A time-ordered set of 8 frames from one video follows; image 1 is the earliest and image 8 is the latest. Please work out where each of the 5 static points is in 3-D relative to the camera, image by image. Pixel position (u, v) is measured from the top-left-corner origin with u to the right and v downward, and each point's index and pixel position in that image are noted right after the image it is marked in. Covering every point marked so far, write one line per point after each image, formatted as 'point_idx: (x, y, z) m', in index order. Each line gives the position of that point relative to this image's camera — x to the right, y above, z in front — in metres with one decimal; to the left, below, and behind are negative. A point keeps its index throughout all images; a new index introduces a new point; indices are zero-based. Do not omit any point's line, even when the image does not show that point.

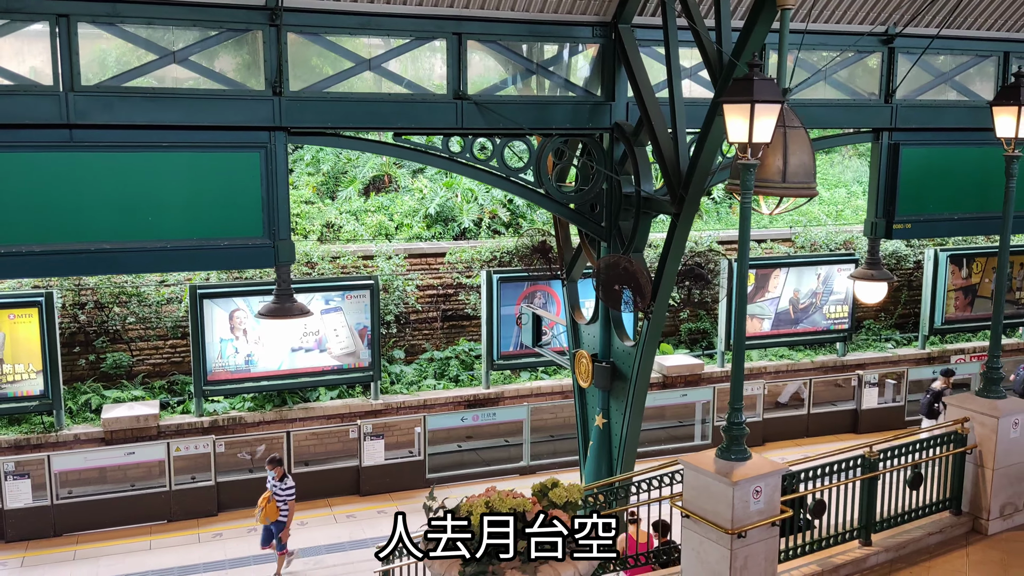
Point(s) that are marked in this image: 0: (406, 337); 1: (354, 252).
0: (-2.1, -1.0, +18.0) m
1: (-3.1, +0.7, +17.7) m
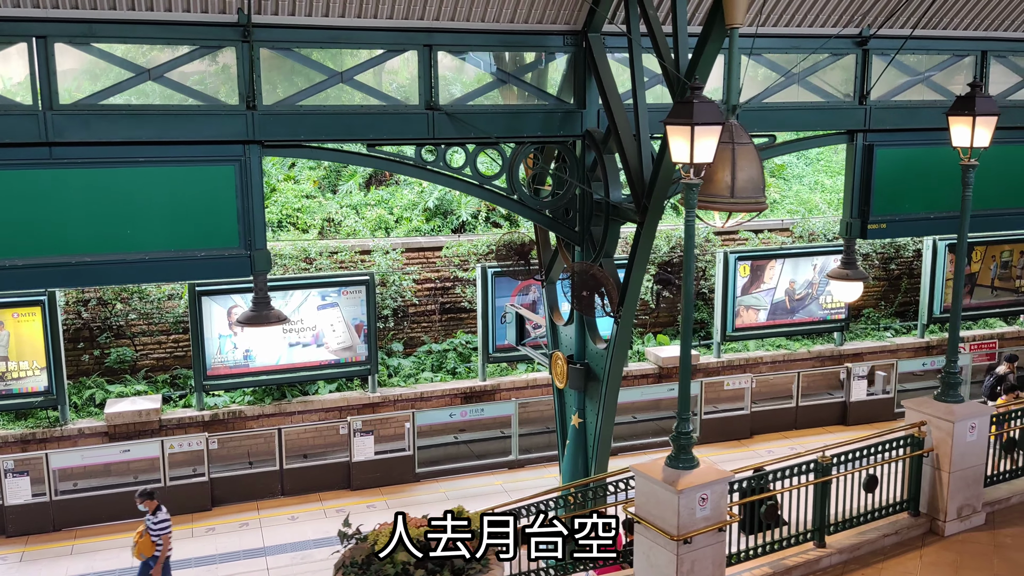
0: (-2.2, -0.9, +18.2) m
1: (-3.2, +0.8, +17.9) m
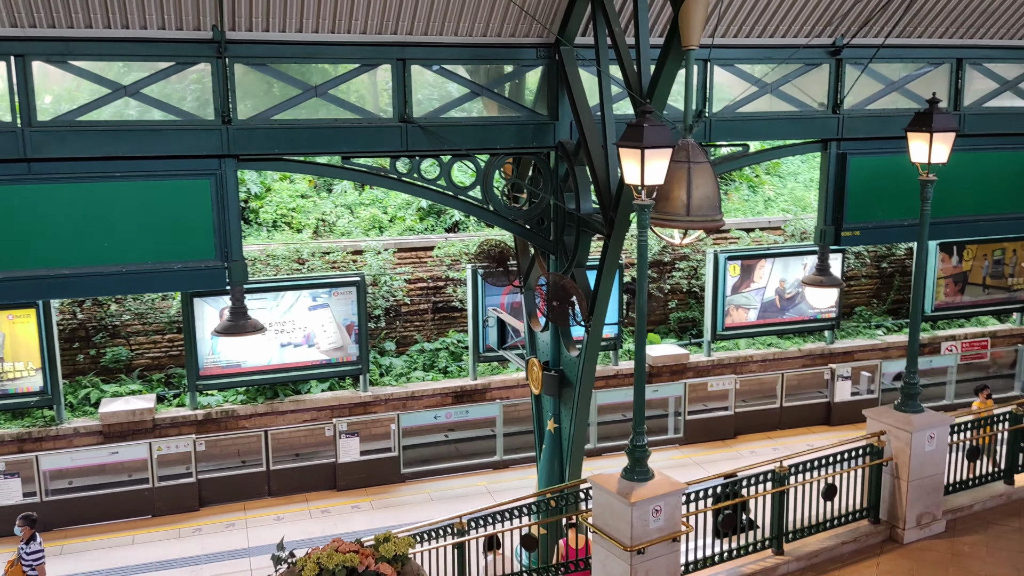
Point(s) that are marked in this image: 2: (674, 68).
0: (-2.4, -0.9, +18.4) m
1: (-3.4, +0.8, +18.1) m
2: (+1.3, +1.8, +7.3) m
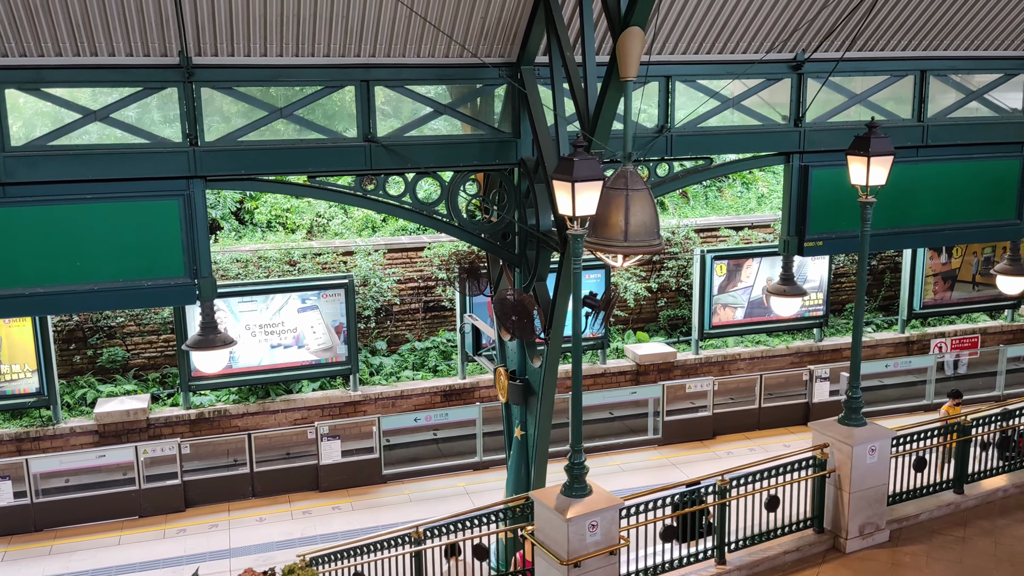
0: (-2.6, -0.9, +18.7) m
1: (-3.7, +0.8, +18.4) m
2: (+0.9, +1.6, +7.5) m
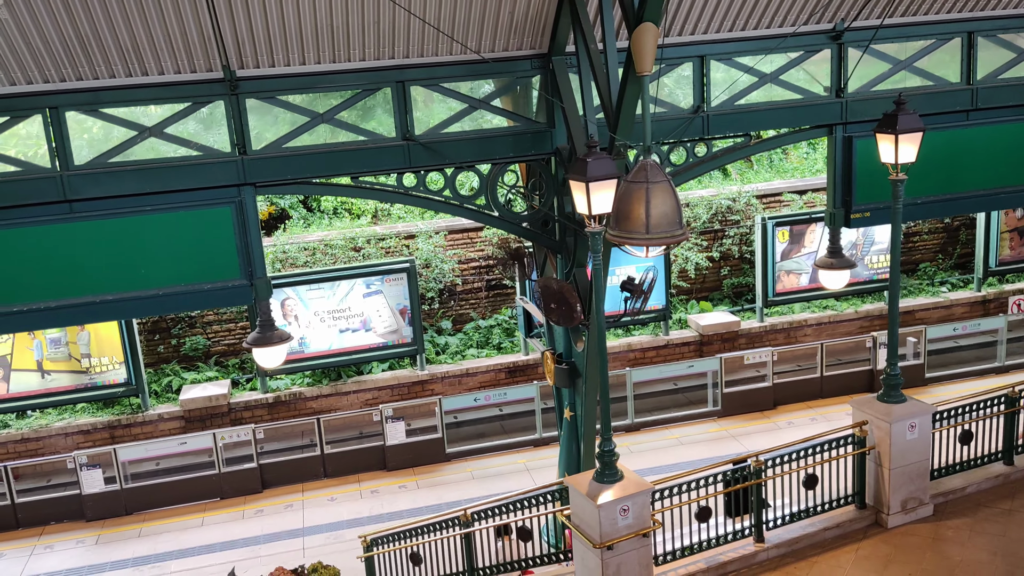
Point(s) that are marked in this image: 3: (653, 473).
0: (-1.3, -0.4, +19.2) m
1: (-2.4, +1.2, +18.9) m
2: (+1.1, +1.7, +7.6) m
3: (+2.1, -2.8, +13.3) m
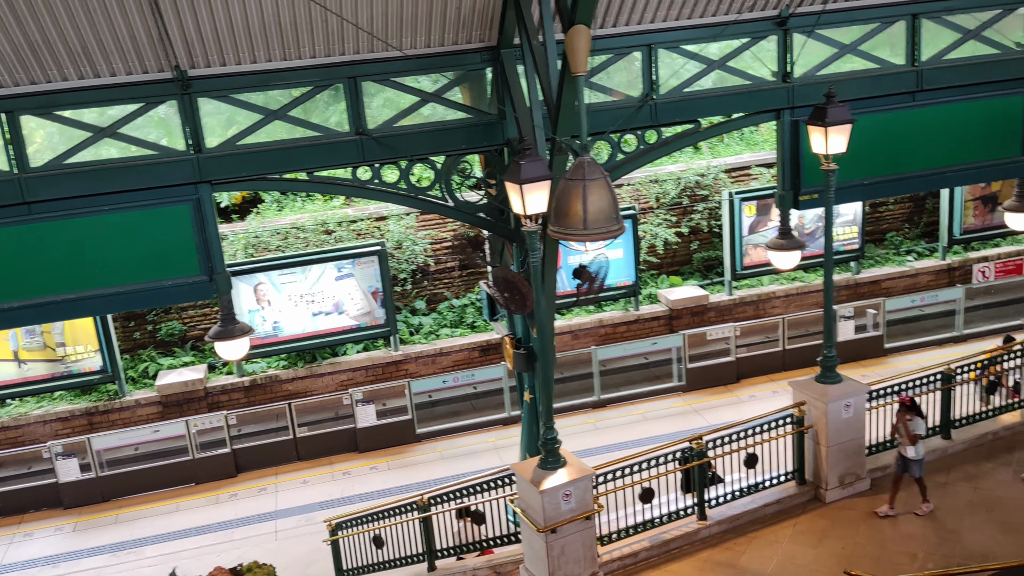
0: (-1.9, 0.0, +19.4) m
1: (-3.1, +1.6, +19.1) m
2: (+0.6, +1.8, +7.8) m
3: (+1.6, -2.5, +13.7) m
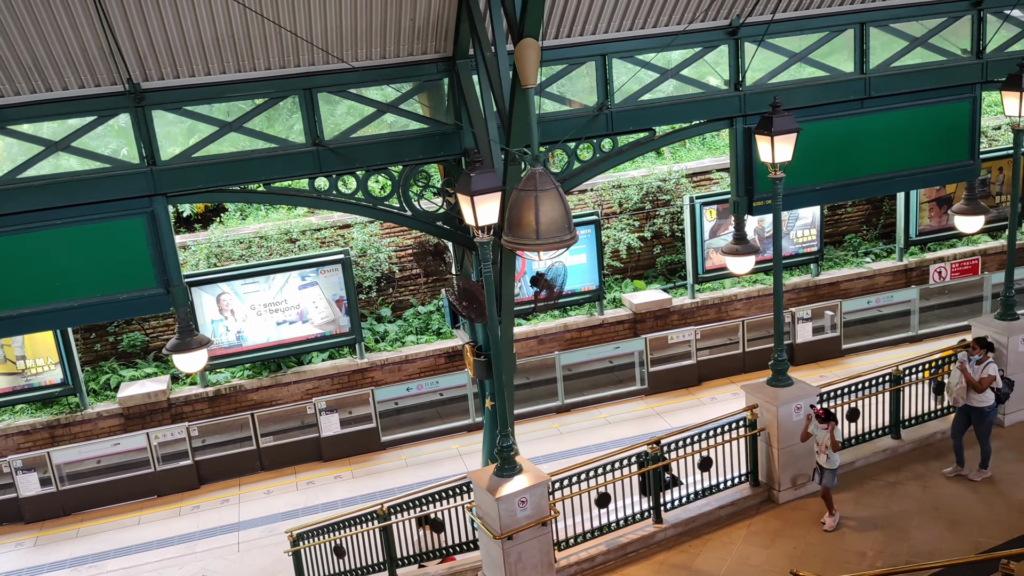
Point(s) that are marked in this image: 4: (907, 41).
0: (-2.7, -0.2, +19.4) m
1: (-3.9, +1.4, +19.0) m
2: (+0.1, +1.7, +7.9) m
3: (+1.1, -2.6, +13.8) m
4: (+5.0, +3.1, +11.2) m
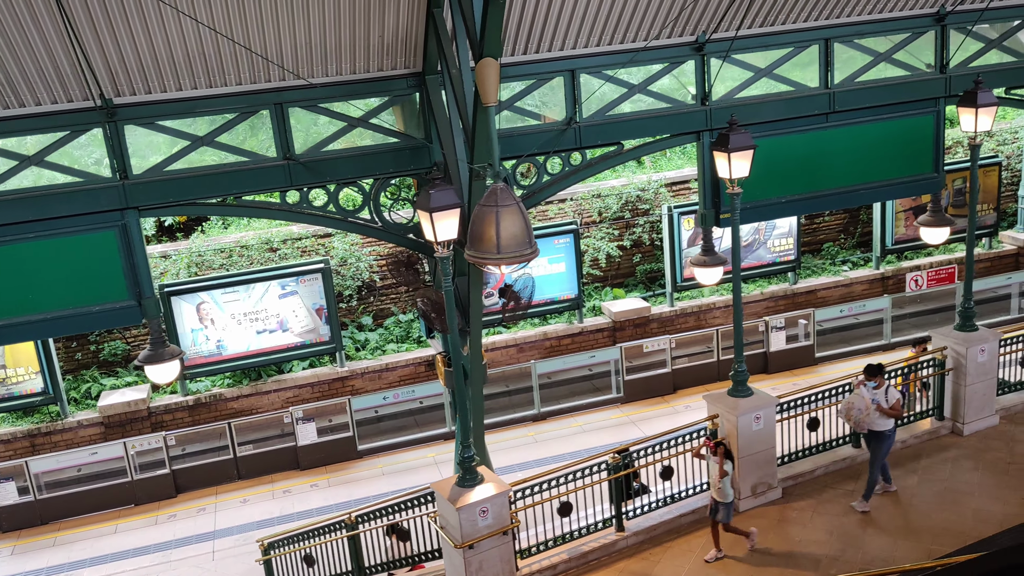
0: (-3.1, -0.4, +19.6) m
1: (-4.3, +1.2, +19.2) m
2: (-0.2, +1.6, +8.1) m
3: (+0.7, -2.7, +13.9) m
4: (+4.7, +3.0, +11.4) m
